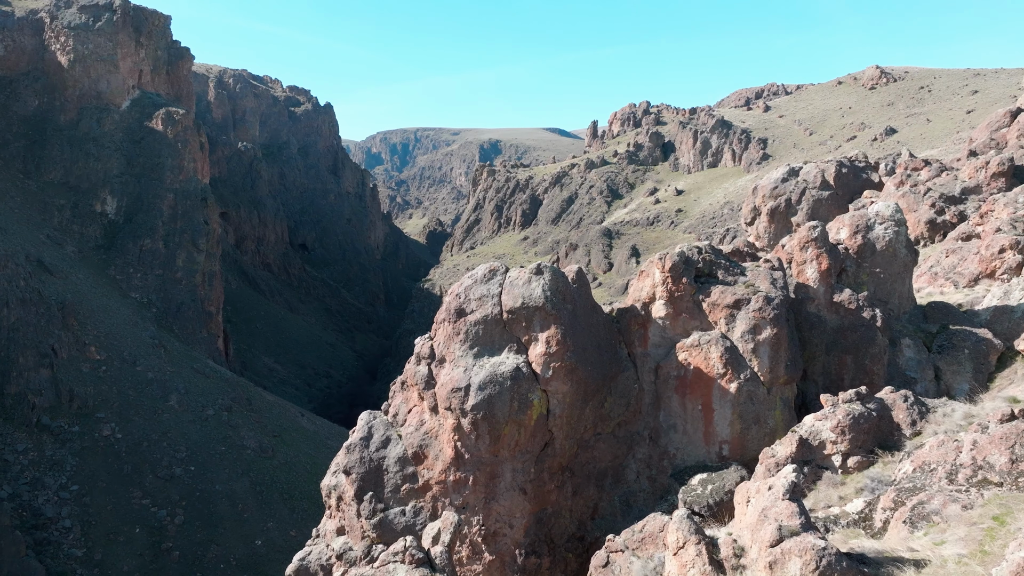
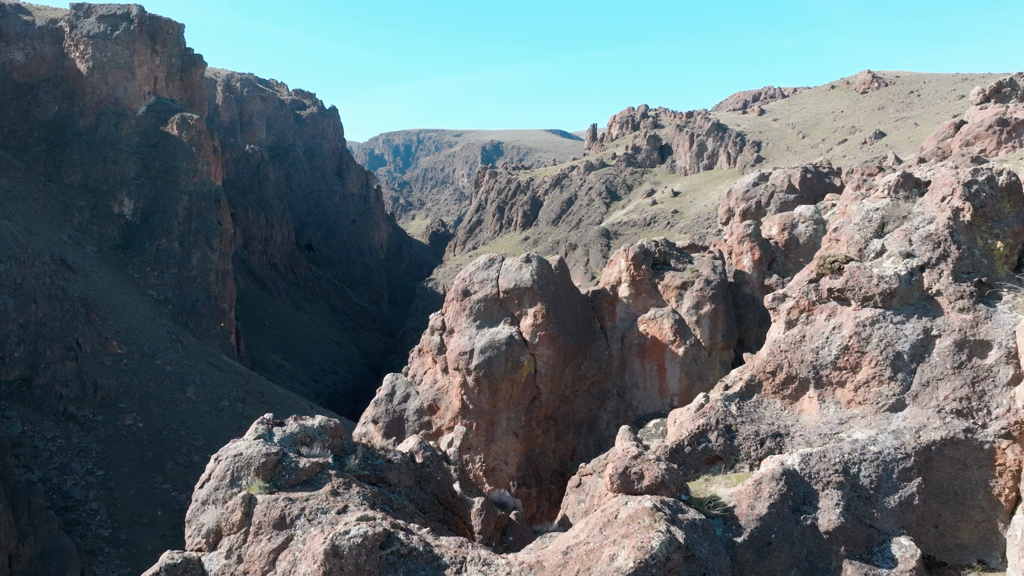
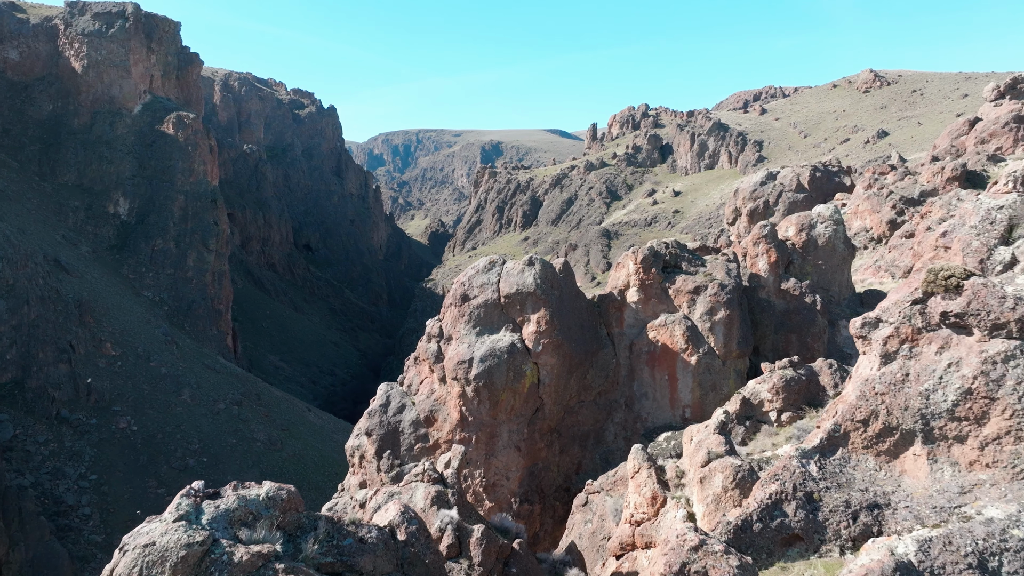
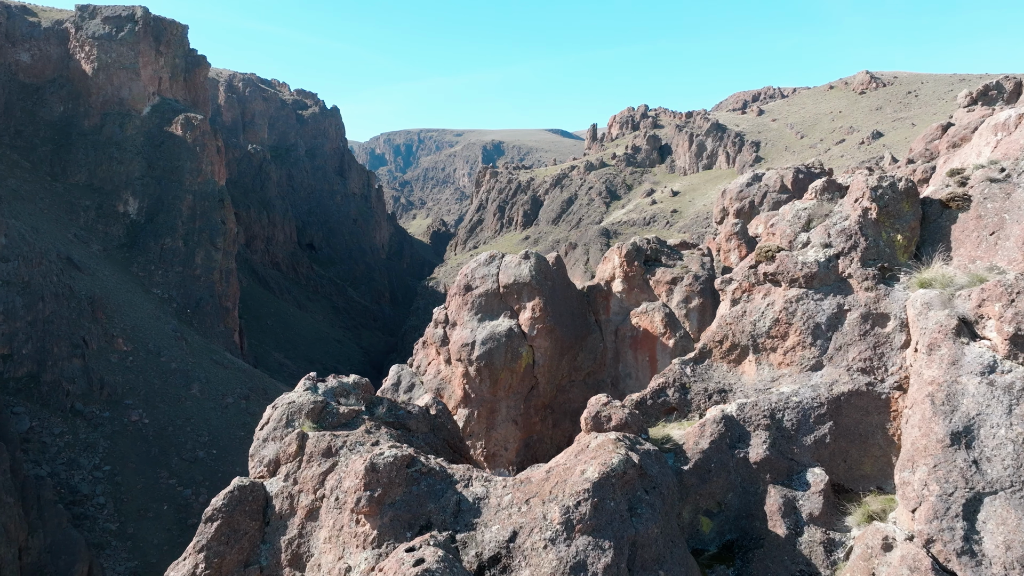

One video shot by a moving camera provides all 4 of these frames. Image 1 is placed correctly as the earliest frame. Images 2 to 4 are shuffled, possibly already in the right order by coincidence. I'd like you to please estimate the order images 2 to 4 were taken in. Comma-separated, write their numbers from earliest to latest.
3, 2, 4
